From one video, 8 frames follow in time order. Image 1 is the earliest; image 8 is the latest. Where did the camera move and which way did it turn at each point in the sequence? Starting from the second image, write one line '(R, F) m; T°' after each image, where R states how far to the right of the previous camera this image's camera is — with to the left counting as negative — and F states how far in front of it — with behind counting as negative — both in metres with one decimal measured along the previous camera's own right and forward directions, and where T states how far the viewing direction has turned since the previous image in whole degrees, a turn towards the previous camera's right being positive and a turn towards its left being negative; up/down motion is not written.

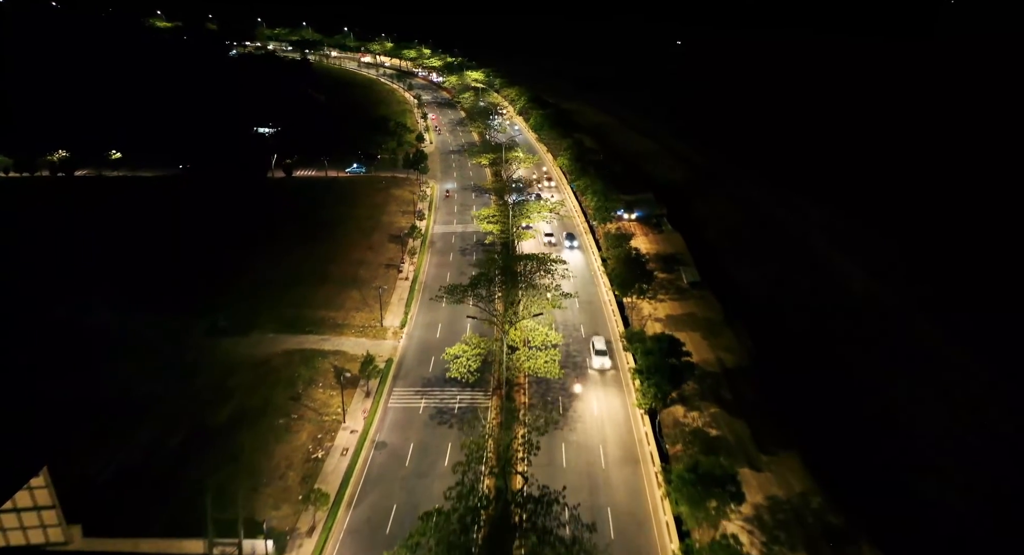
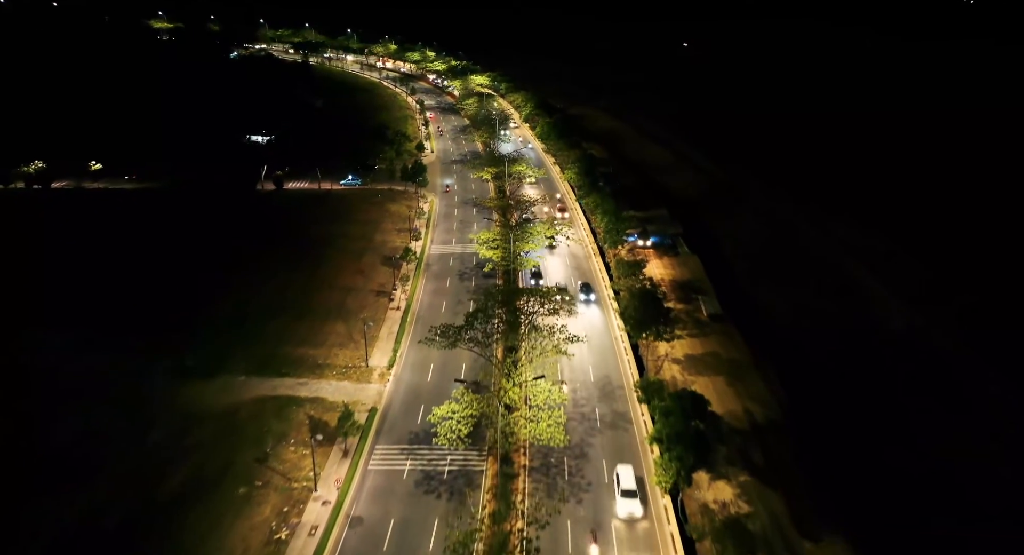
(+0.4, +4.9) m; -1°
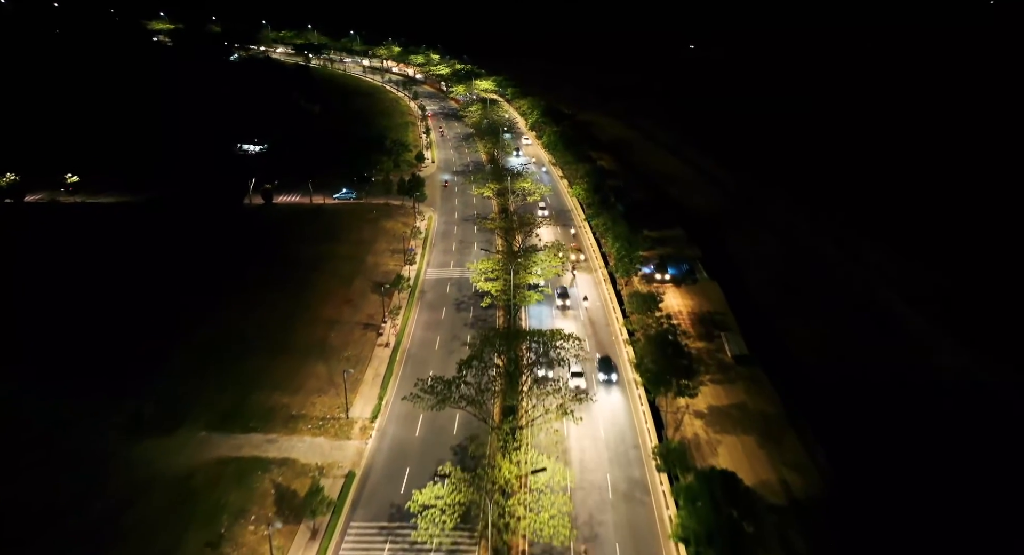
(+0.4, +4.9) m; -1°
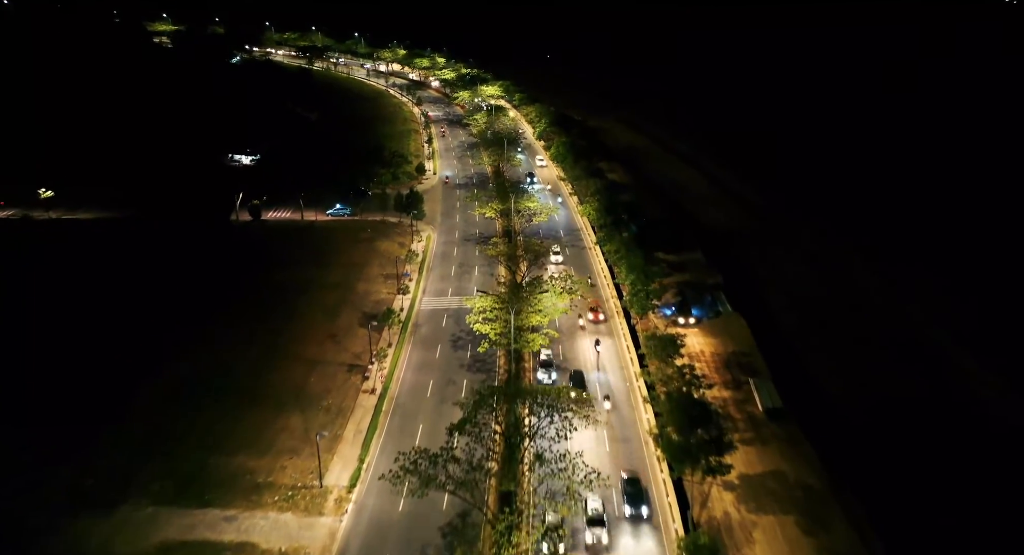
(+0.4, +5.0) m; -1°
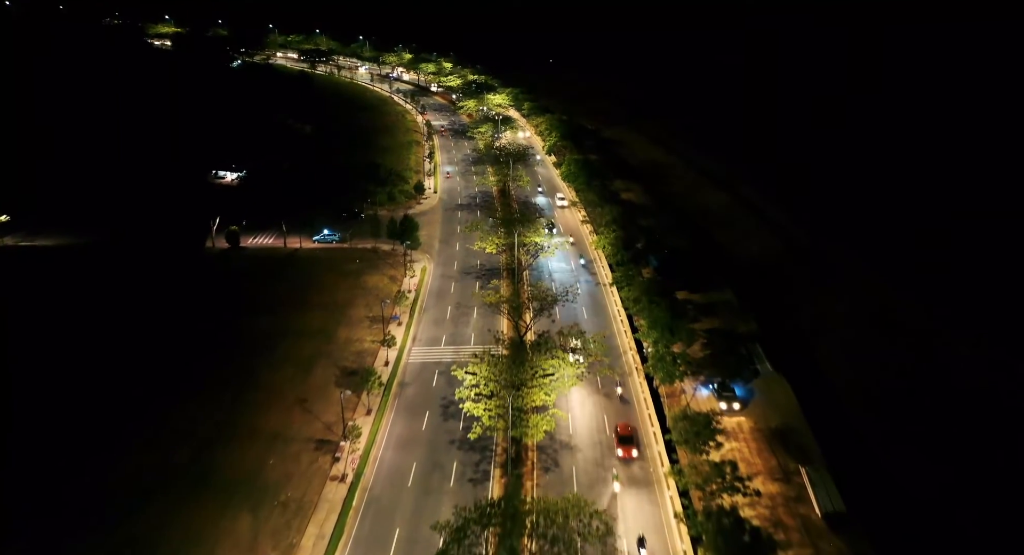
(+0.6, +6.9) m; -1°
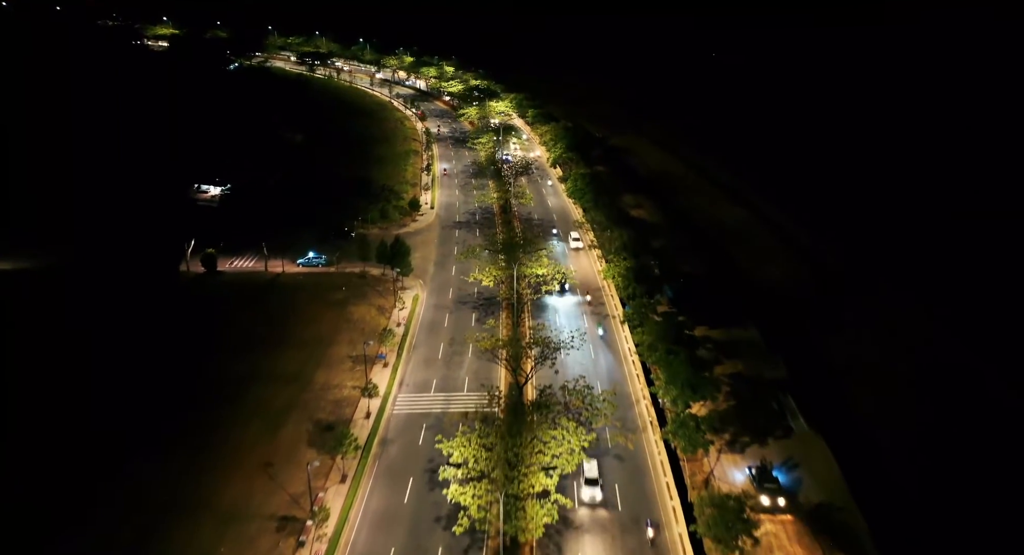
(+0.5, +5.1) m; -1°
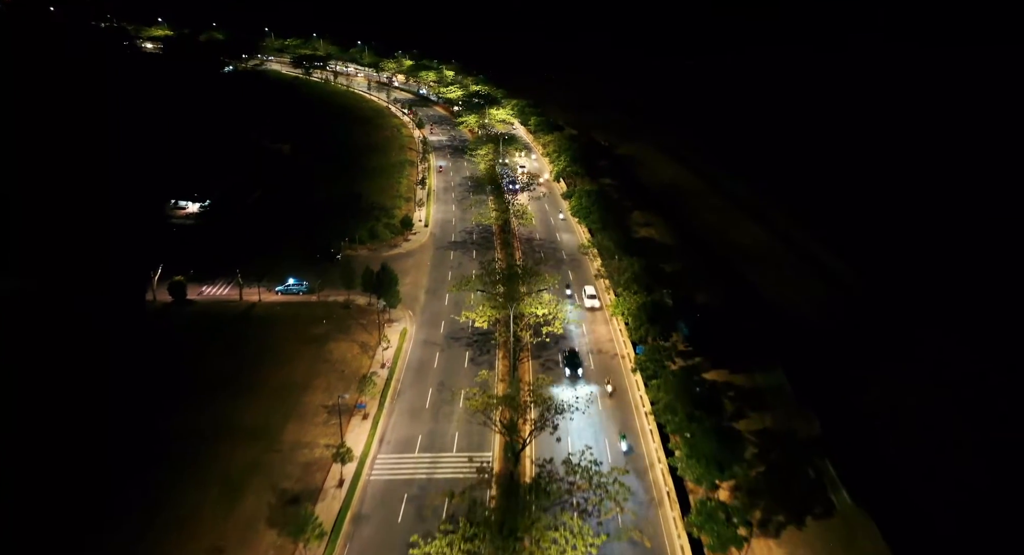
(+0.4, +5.0) m; 0°
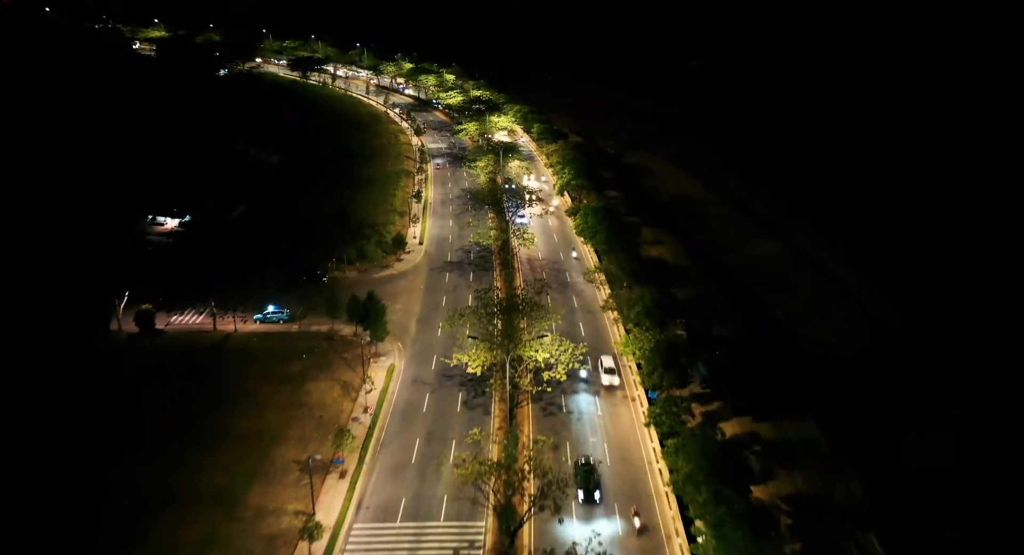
(+0.4, +4.5) m; 0°
